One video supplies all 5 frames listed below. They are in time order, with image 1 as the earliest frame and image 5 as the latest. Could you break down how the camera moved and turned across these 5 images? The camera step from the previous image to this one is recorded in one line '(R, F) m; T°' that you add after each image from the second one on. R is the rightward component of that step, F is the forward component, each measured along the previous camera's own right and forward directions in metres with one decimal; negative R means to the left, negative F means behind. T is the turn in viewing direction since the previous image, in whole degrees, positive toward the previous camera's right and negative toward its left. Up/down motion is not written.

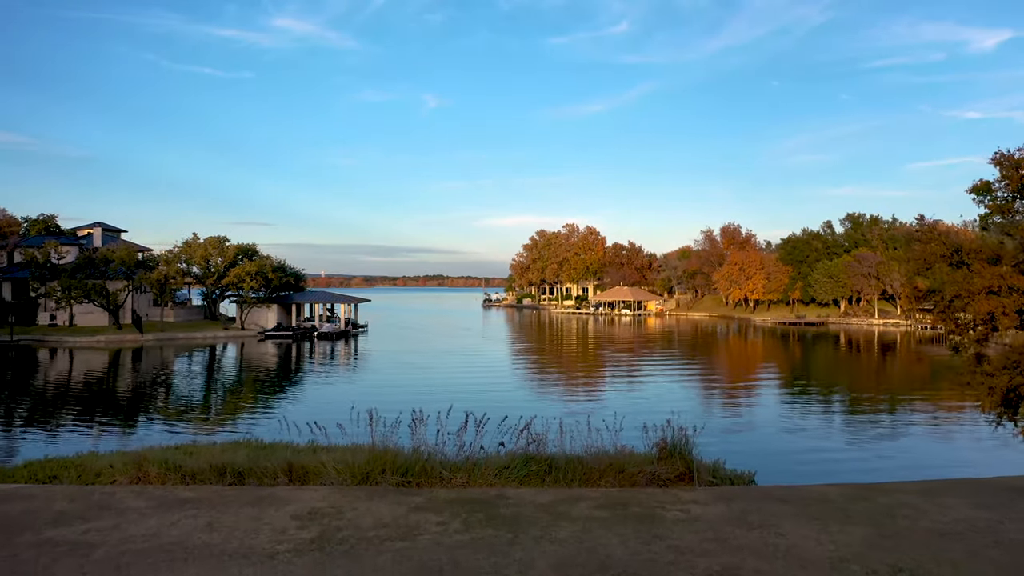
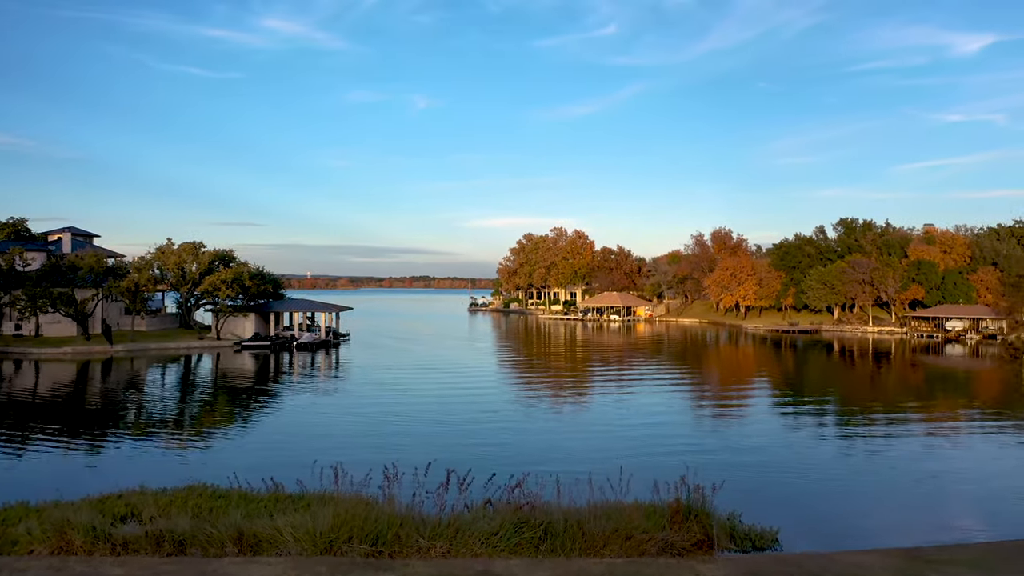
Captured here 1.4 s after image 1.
(0.0, +0.8) m; +1°
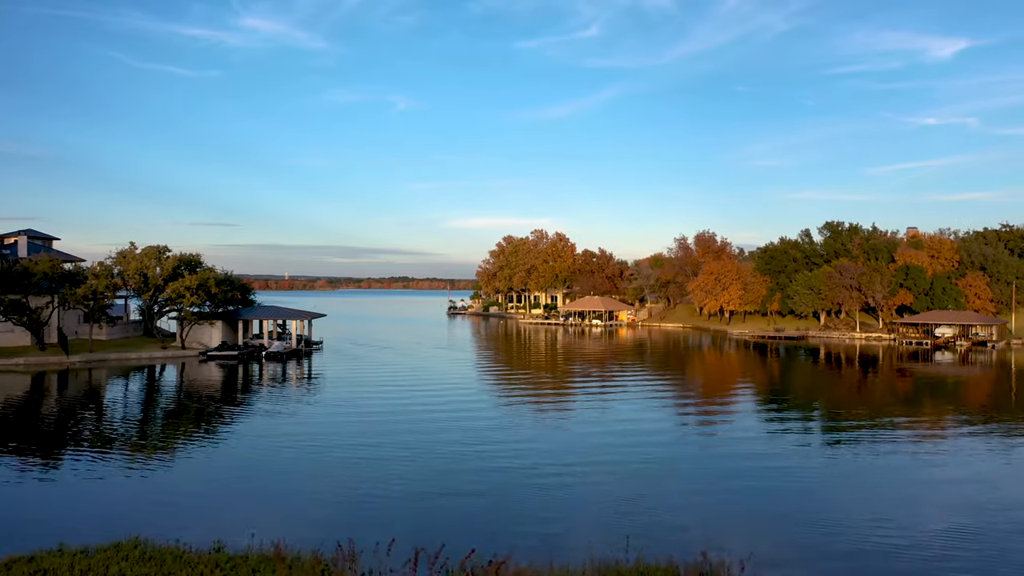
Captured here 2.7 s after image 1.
(0.0, +0.9) m; +2°
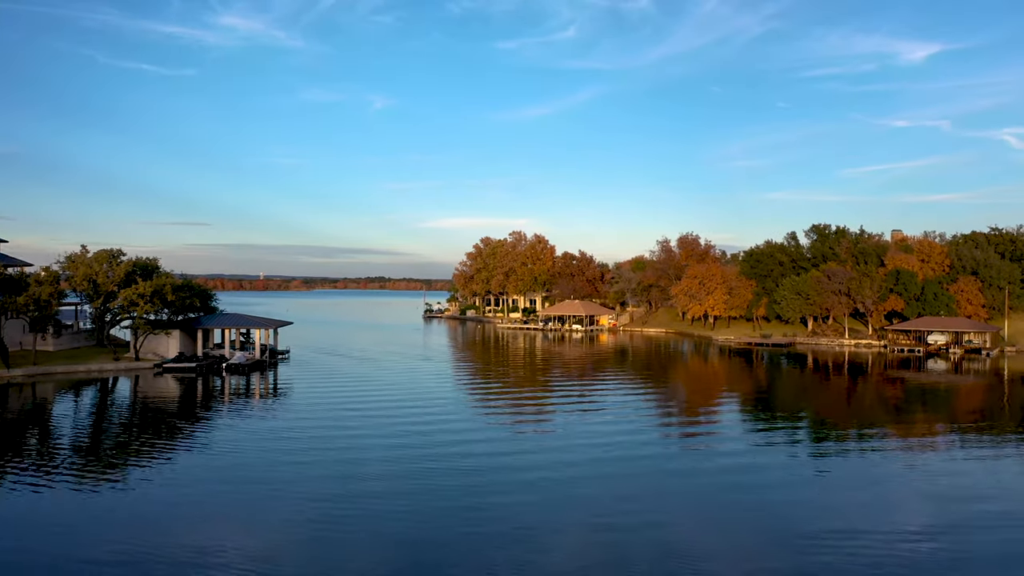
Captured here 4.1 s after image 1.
(-0.1, +1.3) m; +2°
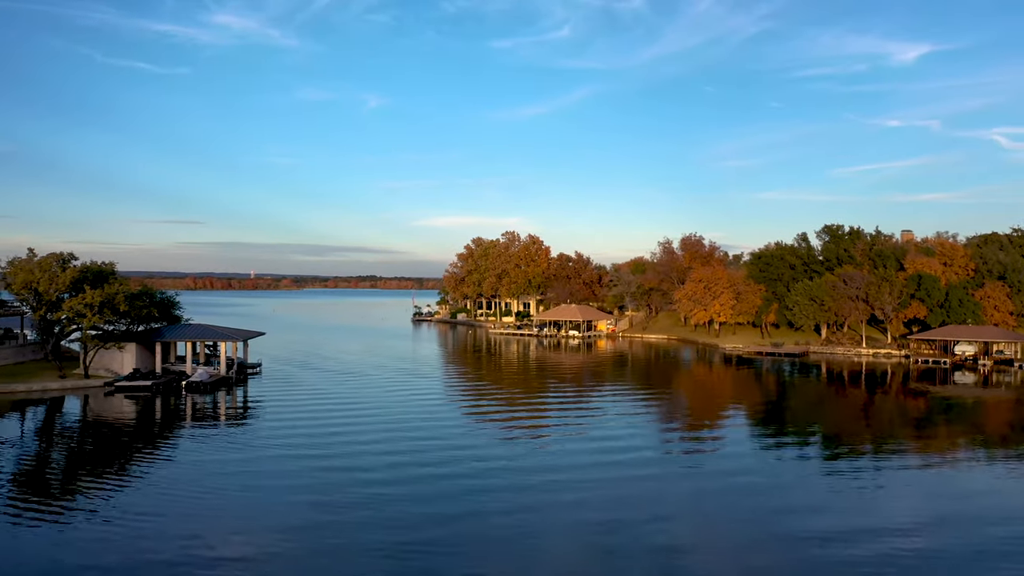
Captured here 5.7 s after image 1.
(0.0, +2.1) m; +1°
